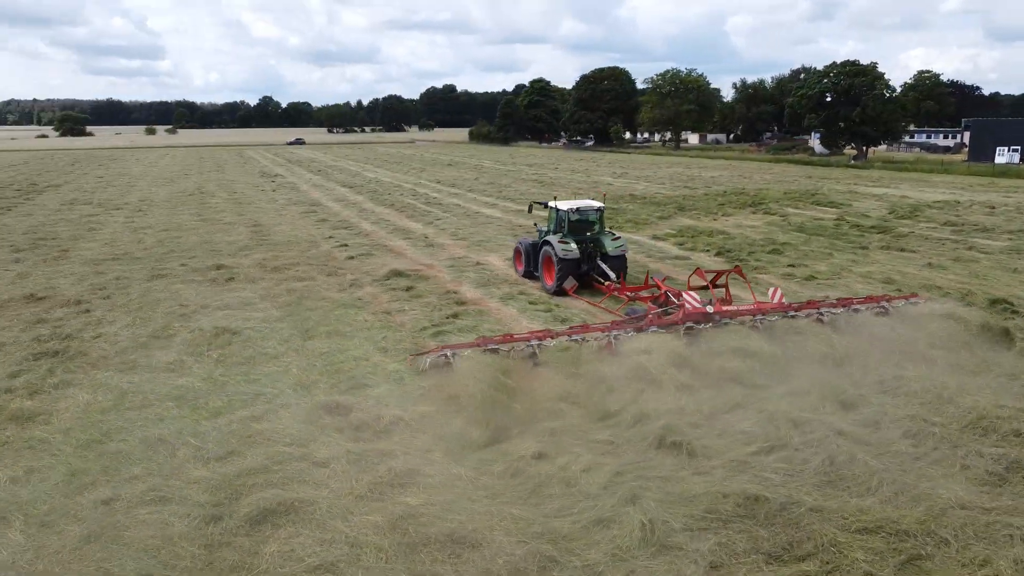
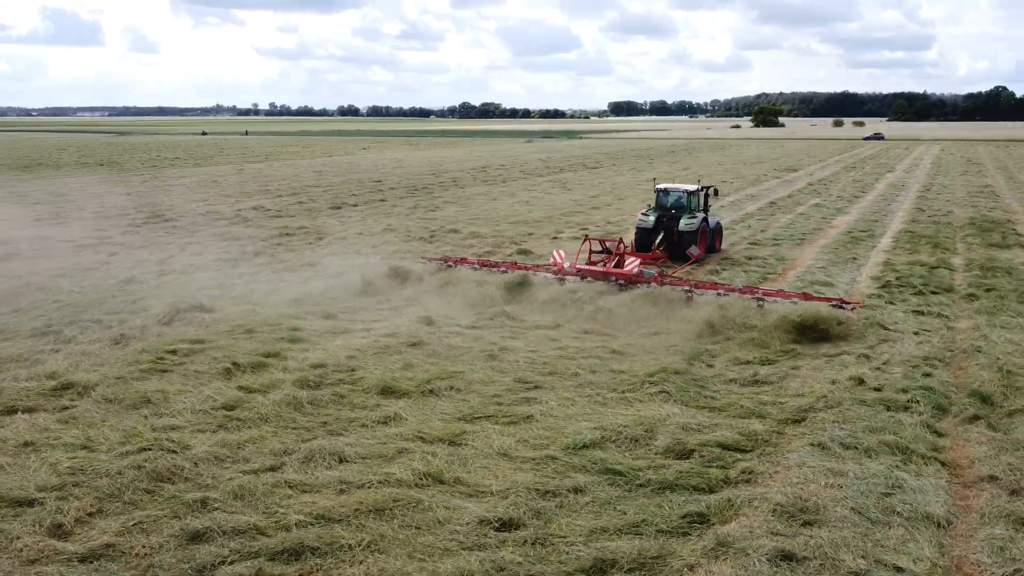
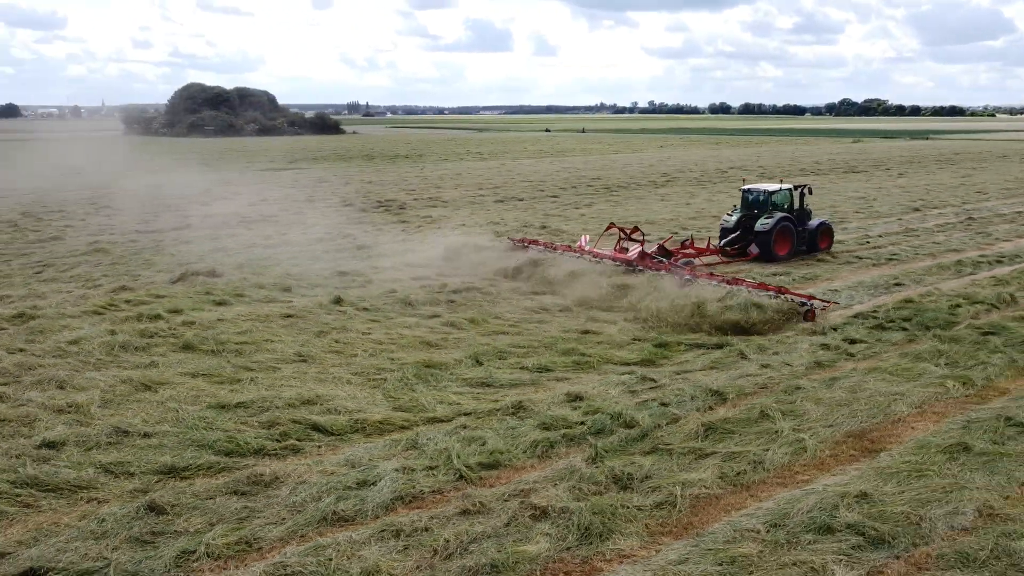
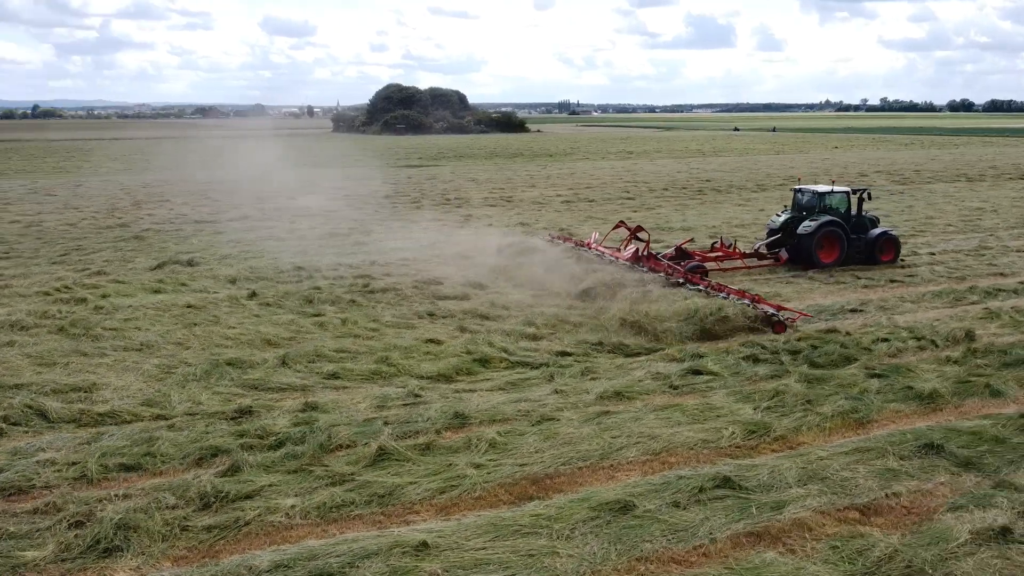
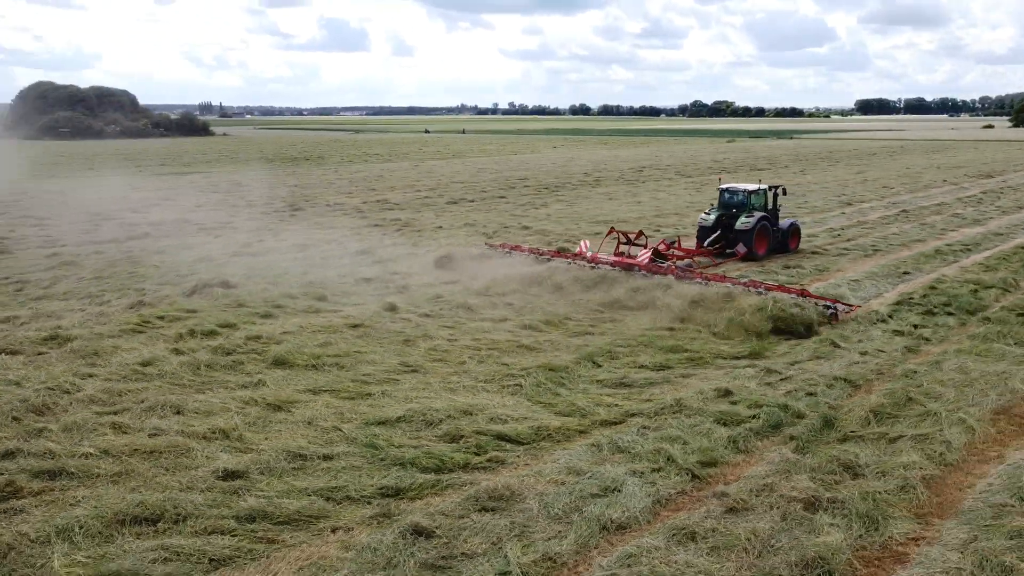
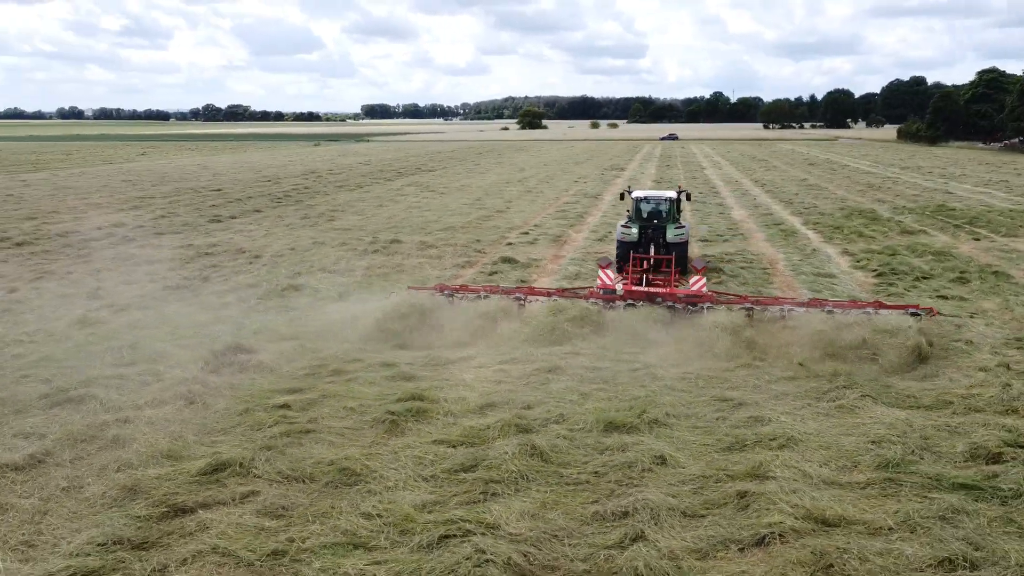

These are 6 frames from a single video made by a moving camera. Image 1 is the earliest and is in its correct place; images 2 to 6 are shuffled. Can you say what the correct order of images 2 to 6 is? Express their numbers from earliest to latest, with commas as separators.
6, 2, 5, 3, 4
